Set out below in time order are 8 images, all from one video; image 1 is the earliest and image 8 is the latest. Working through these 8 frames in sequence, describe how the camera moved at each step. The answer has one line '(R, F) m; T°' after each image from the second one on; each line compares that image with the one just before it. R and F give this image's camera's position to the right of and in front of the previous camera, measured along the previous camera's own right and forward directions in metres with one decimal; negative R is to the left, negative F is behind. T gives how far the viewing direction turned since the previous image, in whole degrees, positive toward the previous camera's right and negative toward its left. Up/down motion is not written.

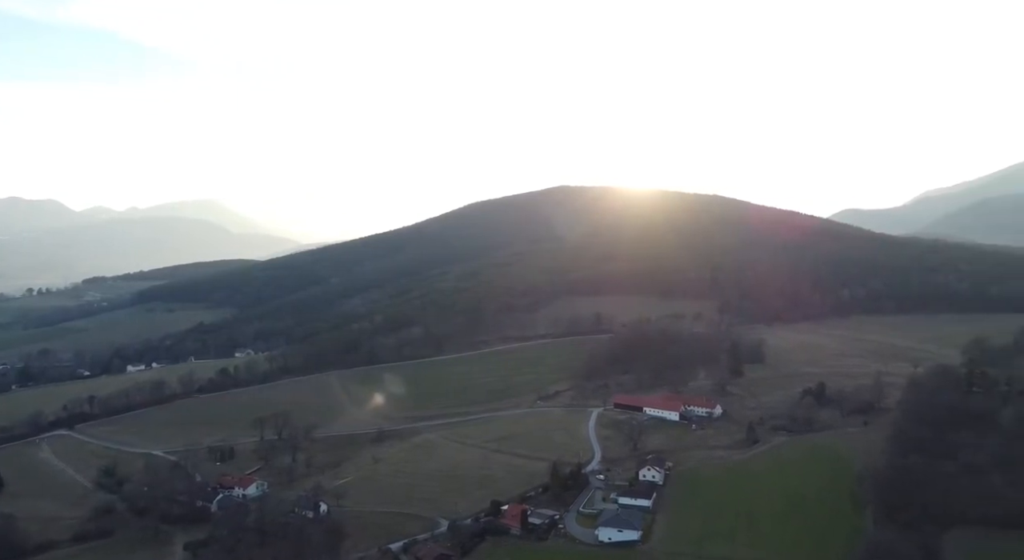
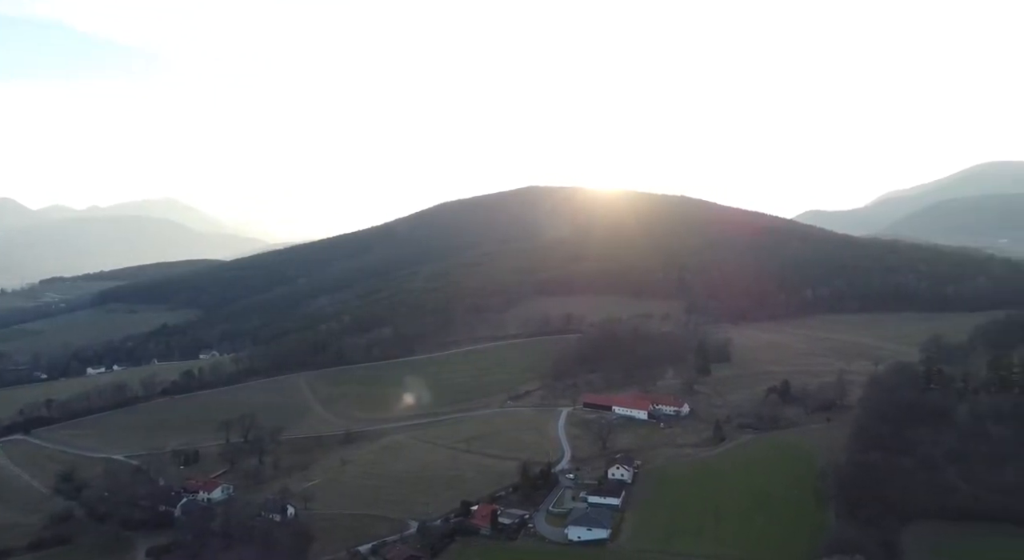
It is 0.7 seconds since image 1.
(+0.2, -0.2) m; +2°
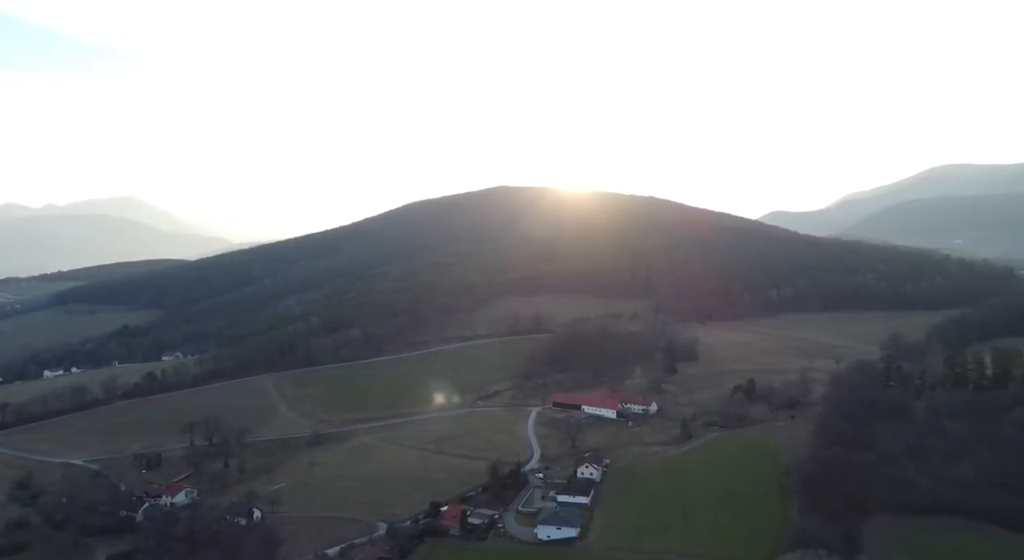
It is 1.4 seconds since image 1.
(+0.2, -0.2) m; +2°
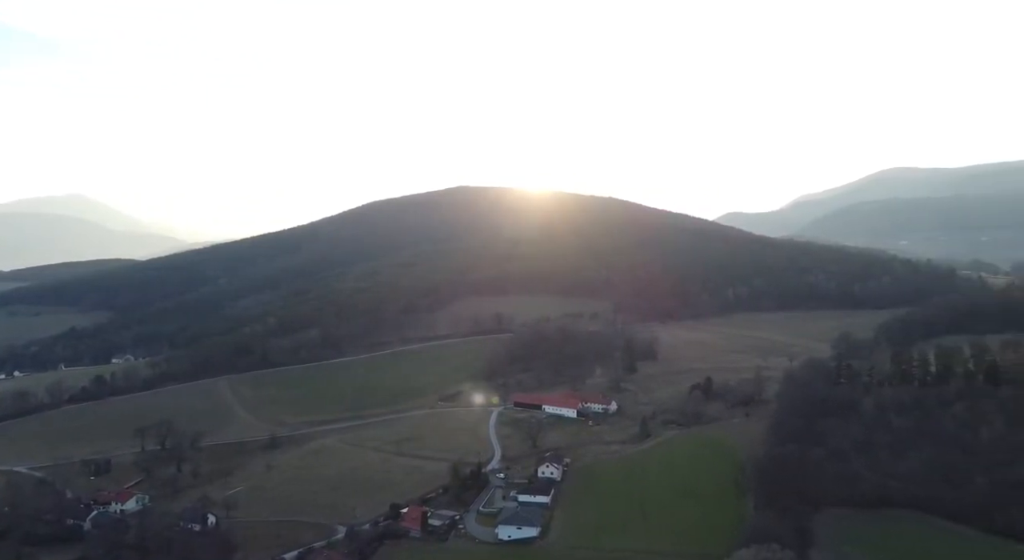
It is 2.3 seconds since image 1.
(+0.4, -0.2) m; +2°
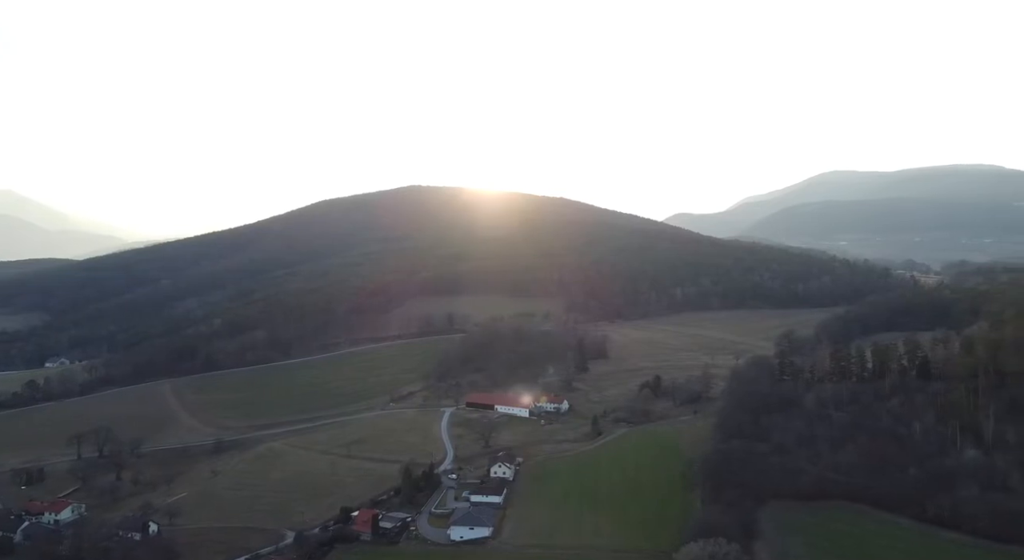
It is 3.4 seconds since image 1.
(+0.4, 0.0) m; +3°
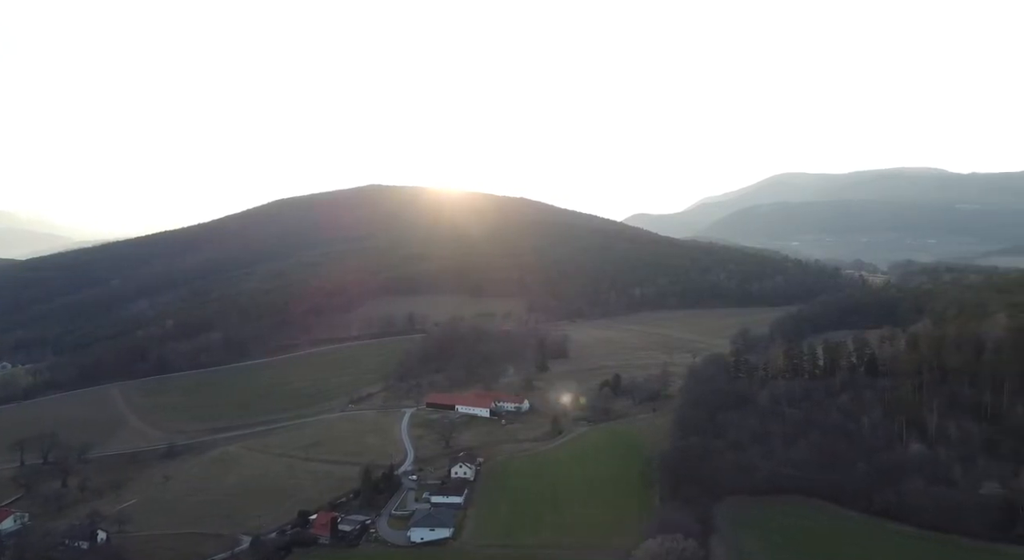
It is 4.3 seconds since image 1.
(+0.4, +0.1) m; +2°
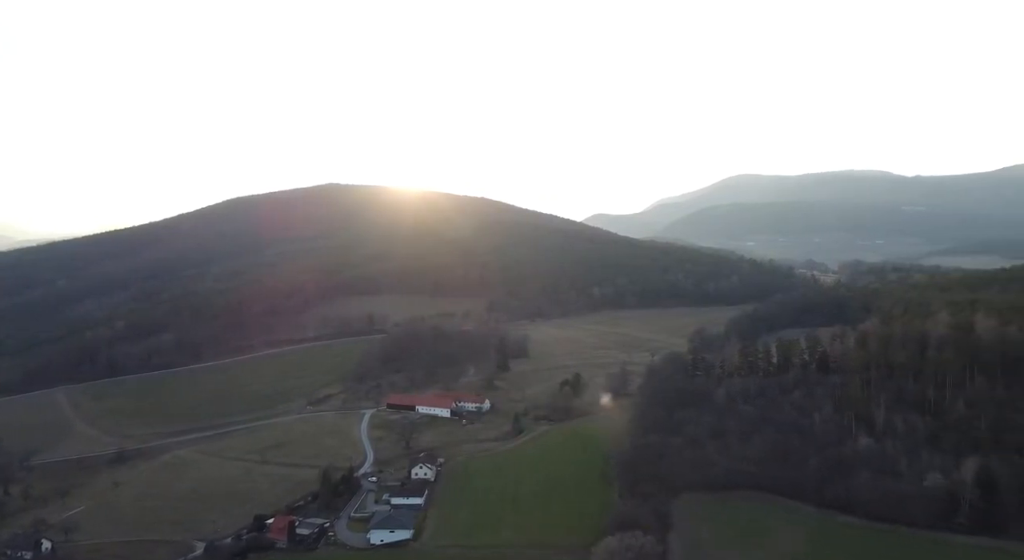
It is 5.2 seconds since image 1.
(+0.4, +0.2) m; +2°
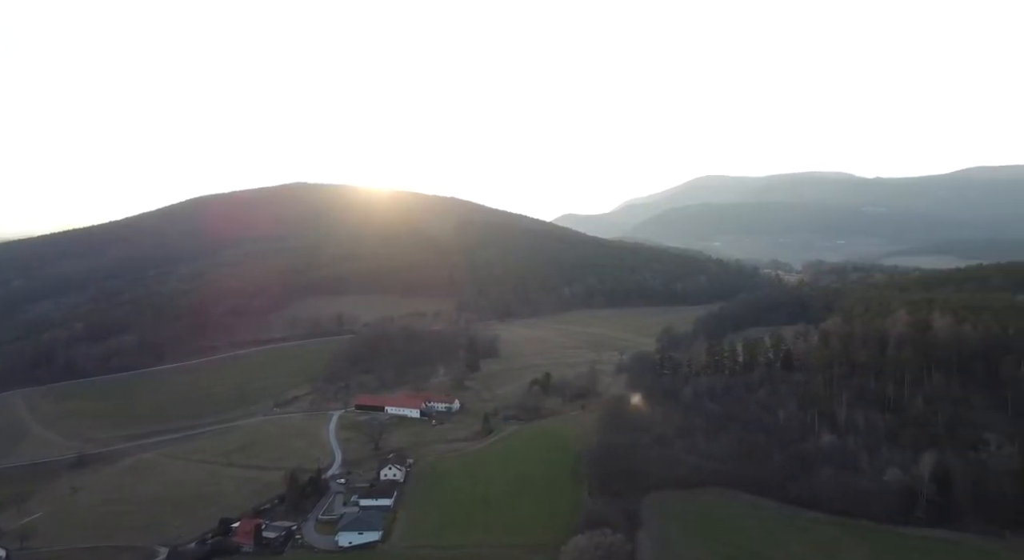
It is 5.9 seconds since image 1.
(+0.3, +0.2) m; +2°
